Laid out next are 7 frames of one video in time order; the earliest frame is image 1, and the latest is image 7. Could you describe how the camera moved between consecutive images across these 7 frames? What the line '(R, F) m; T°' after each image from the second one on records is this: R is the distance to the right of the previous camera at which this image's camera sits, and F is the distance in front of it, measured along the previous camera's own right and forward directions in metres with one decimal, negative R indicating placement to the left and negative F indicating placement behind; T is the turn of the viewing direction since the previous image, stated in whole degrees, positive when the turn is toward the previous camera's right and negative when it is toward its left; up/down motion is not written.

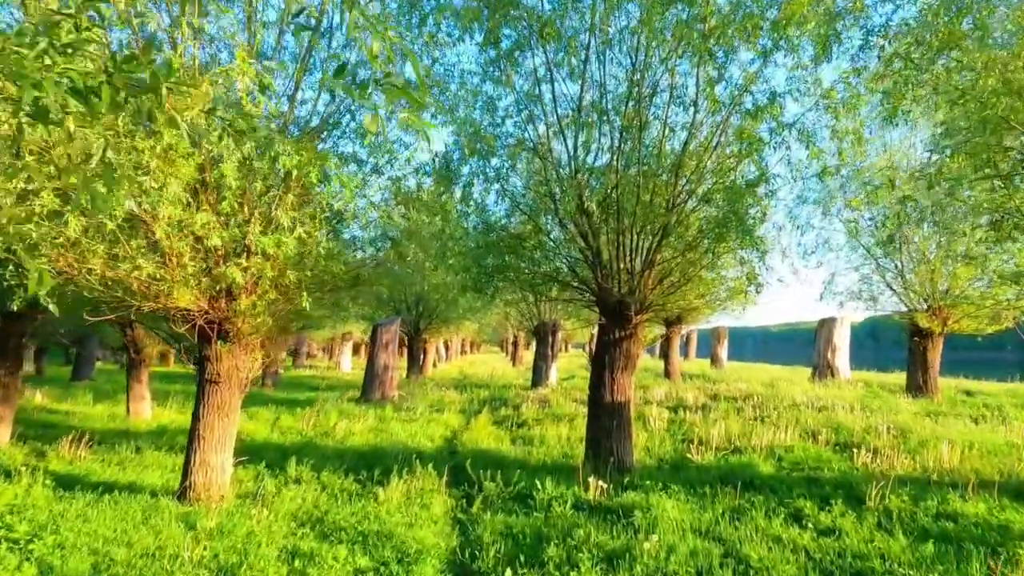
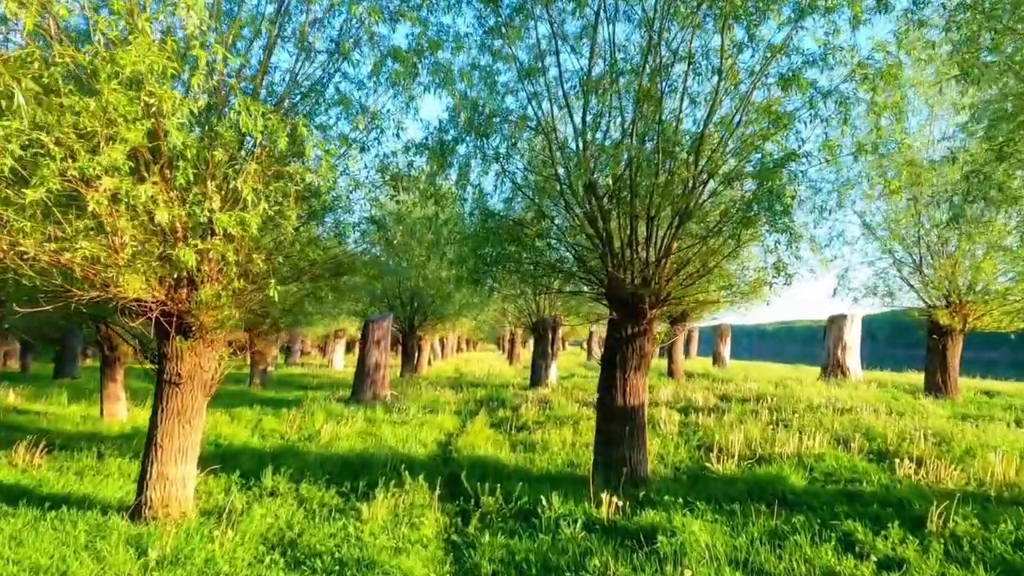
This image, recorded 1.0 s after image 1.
(-0.1, +0.9) m; 0°
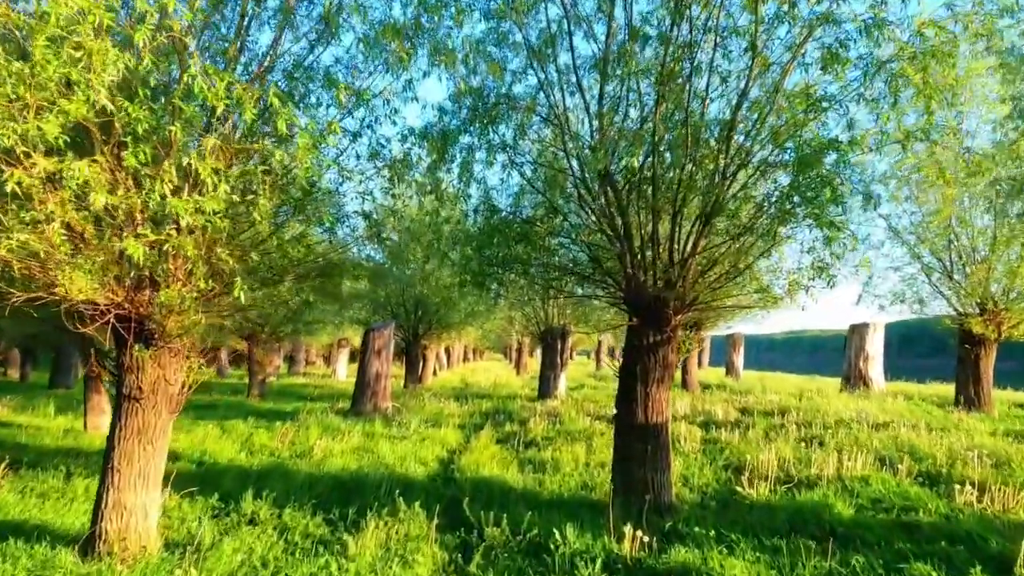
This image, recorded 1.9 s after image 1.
(0.0, +0.8) m; -1°
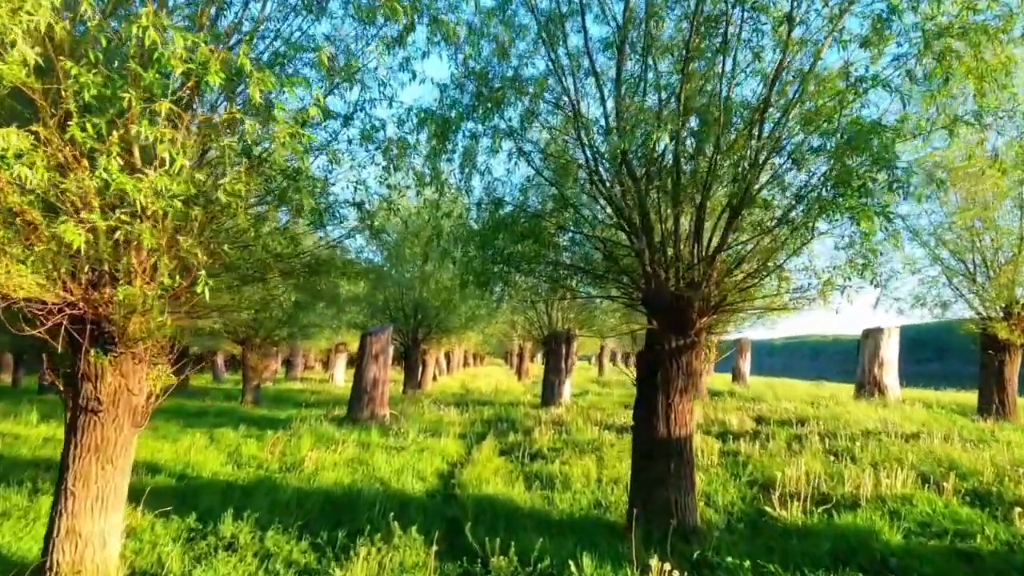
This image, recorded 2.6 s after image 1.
(-0.1, +0.7) m; 0°
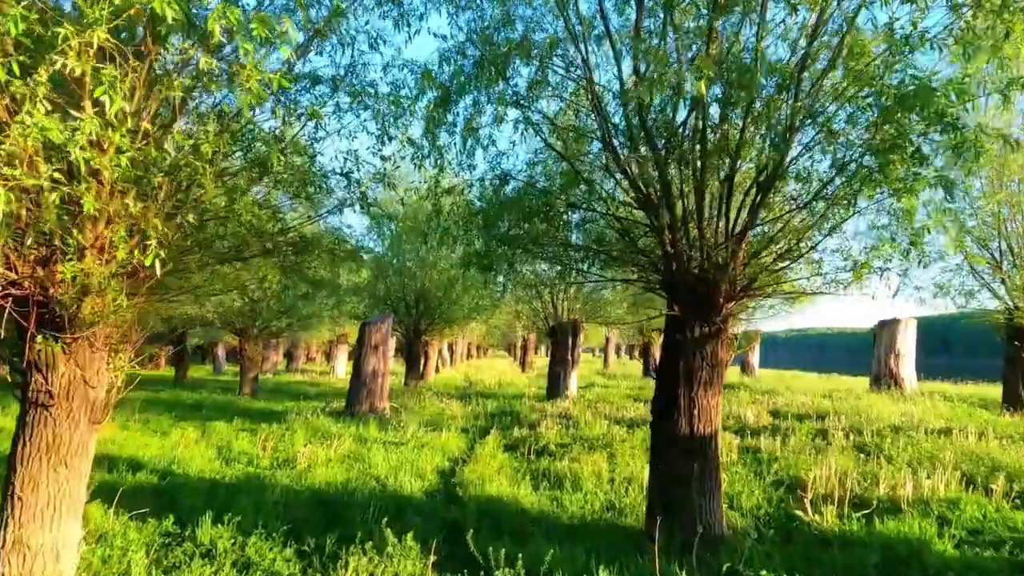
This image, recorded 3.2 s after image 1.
(0.0, +0.6) m; 0°
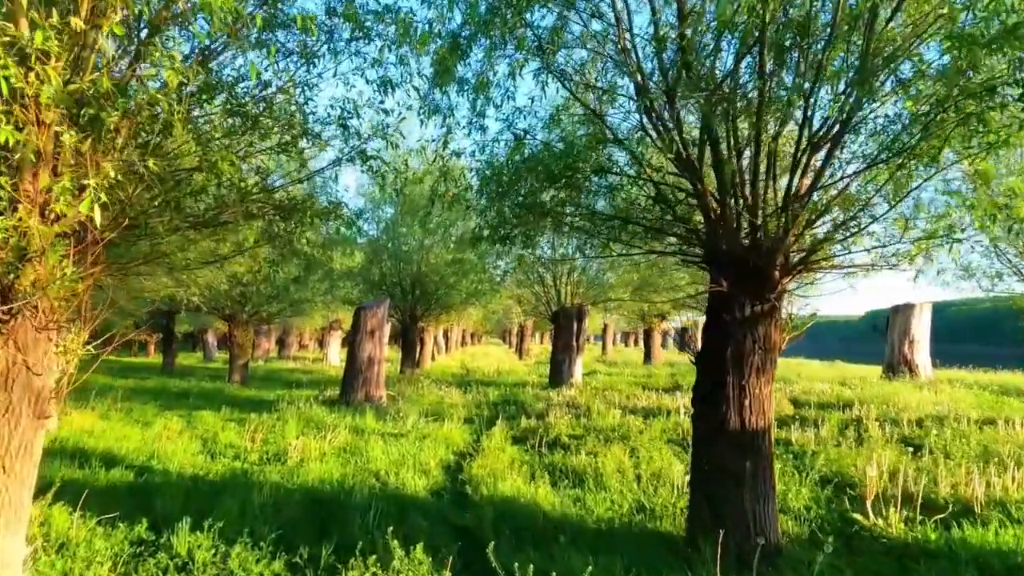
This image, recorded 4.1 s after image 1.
(-0.2, +0.8) m; +1°
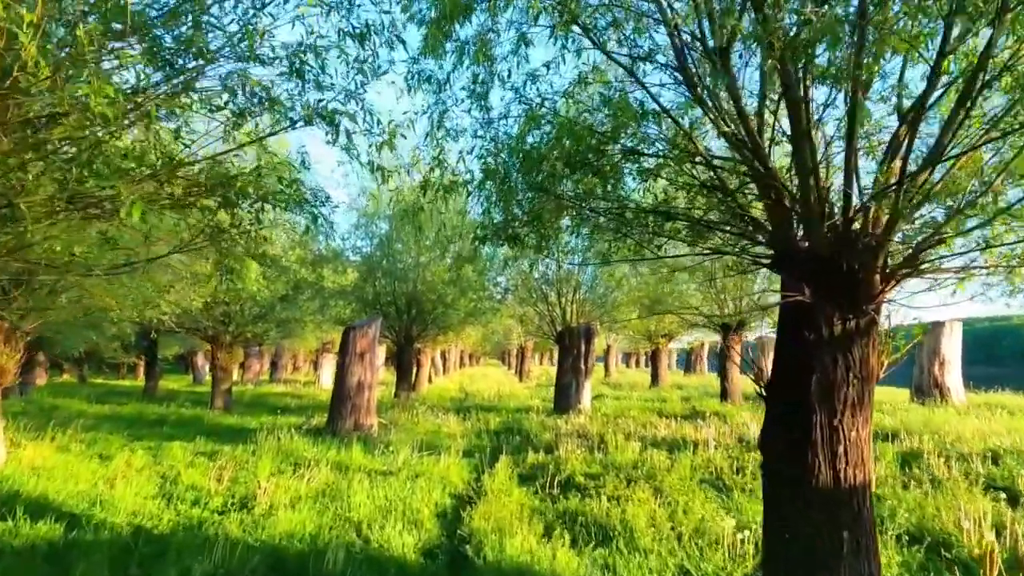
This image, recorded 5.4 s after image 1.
(-0.1, +1.2) m; 0°
